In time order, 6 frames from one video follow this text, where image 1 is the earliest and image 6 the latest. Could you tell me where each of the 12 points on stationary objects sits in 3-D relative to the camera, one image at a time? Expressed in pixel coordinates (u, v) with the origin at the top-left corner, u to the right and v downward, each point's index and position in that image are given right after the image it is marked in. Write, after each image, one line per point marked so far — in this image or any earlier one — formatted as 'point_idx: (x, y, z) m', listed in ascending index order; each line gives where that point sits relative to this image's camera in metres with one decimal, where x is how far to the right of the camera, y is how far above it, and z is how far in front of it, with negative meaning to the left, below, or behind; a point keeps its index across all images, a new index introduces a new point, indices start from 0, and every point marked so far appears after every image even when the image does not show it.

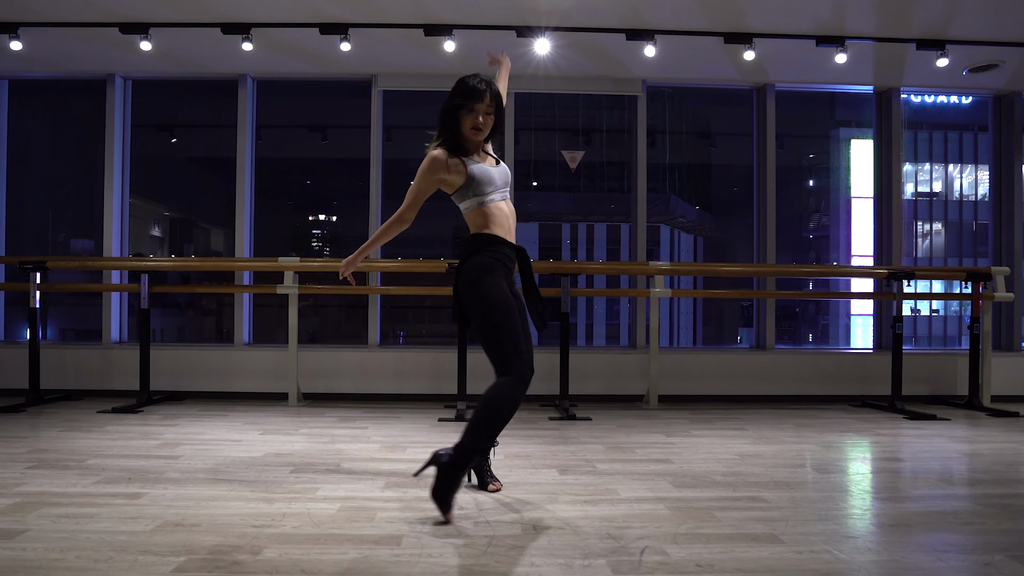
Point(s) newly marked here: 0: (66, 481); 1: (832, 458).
0: (-1.2, -0.5, +2.1) m
1: (+1.1, -0.6, +2.6) m
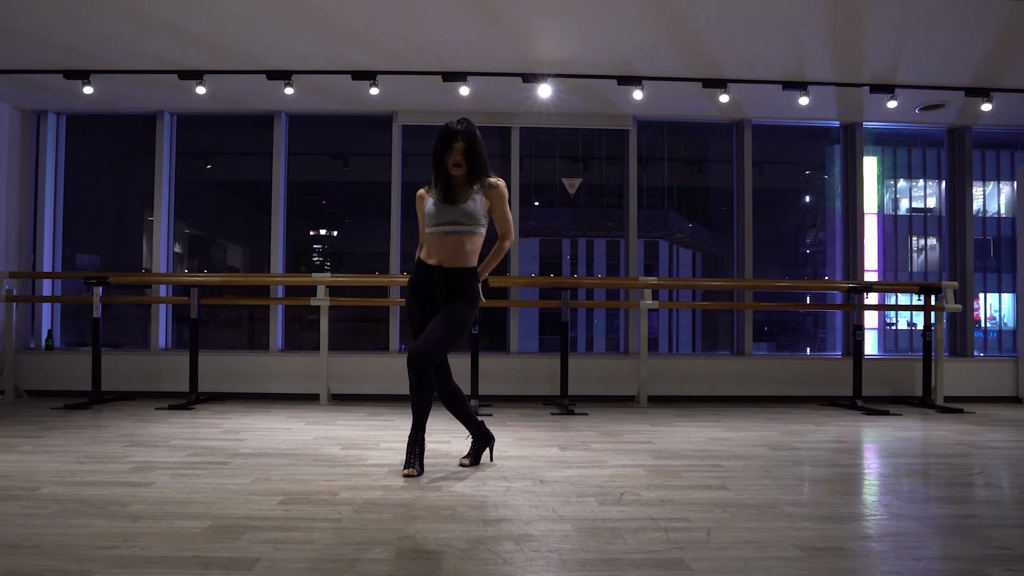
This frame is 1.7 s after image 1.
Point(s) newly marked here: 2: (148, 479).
0: (-1.2, -0.6, +2.6) m
1: (+1.1, -0.6, +3.1) m
2: (-1.0, -0.5, +2.2) m
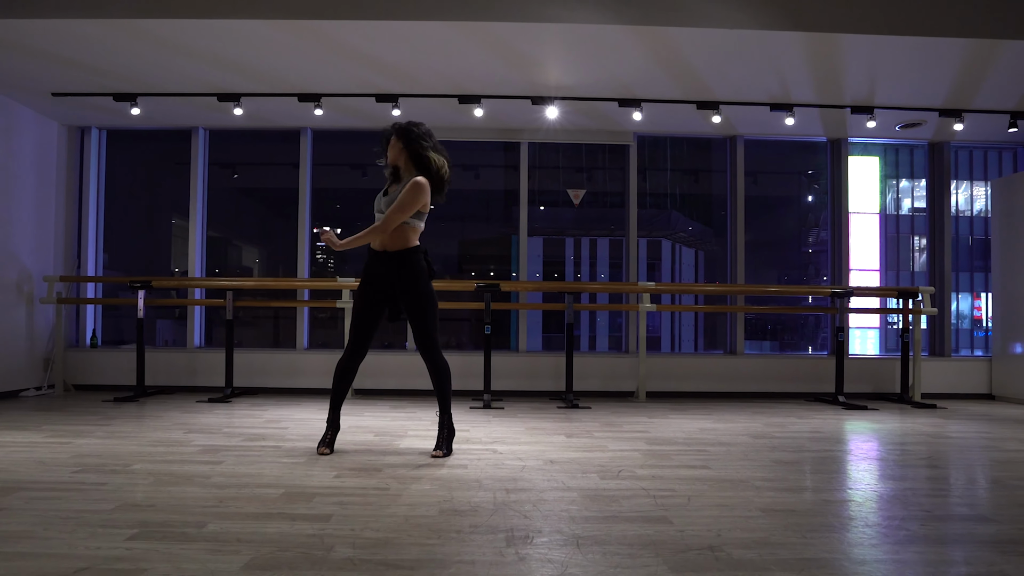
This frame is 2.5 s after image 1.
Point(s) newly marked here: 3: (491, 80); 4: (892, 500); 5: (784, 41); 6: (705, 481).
0: (-1.1, -0.6, +3.0) m
1: (+1.2, -0.6, +3.5) m
2: (-1.0, -0.6, +2.6) m
3: (-0.1, +1.1, +4.2) m
4: (+1.0, -0.6, +2.1) m
5: (+1.3, +1.1, +3.6) m
6: (+0.6, -0.6, +2.2) m
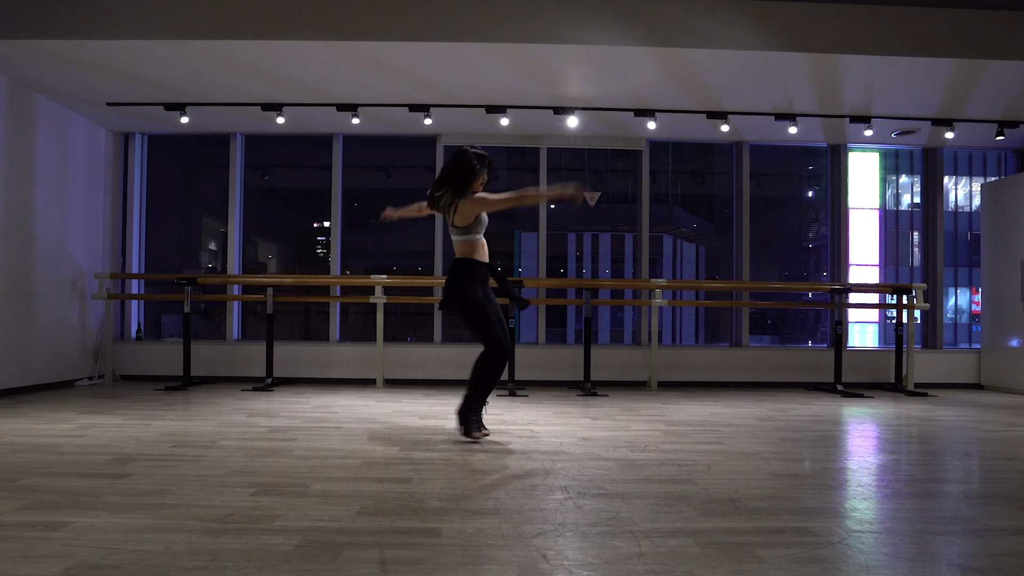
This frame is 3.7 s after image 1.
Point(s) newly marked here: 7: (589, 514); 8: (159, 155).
0: (-1.0, -0.6, +3.3) m
1: (+1.3, -0.6, +3.8) m
2: (-0.8, -0.6, +2.9) m
3: (0.0, +1.1, +4.5) m
4: (+1.2, -0.6, +2.4) m
5: (+1.4, +1.2, +3.9) m
6: (+0.7, -0.6, +2.6) m
7: (+0.2, -0.5, +1.8) m
8: (-2.7, +1.0, +5.9) m
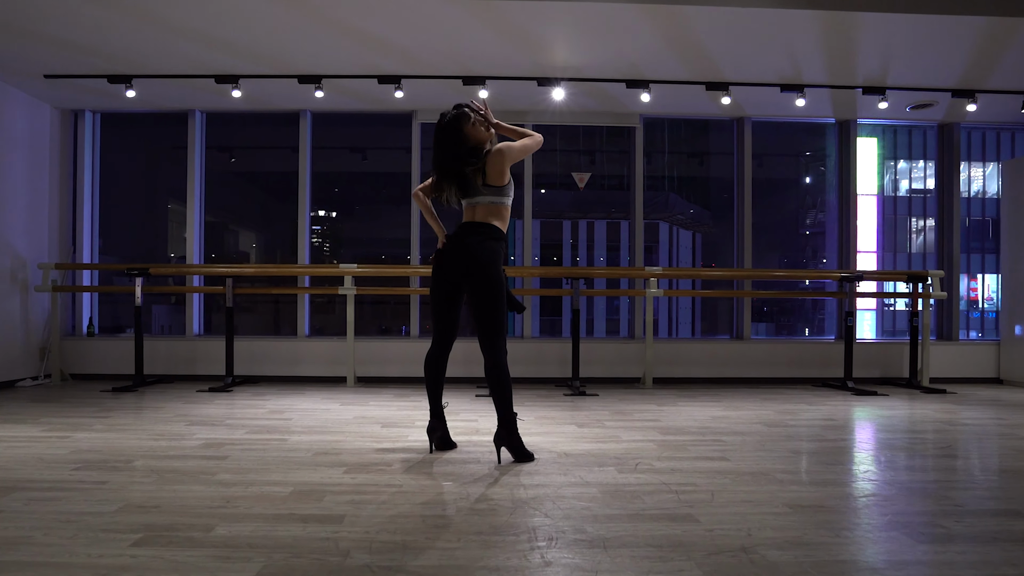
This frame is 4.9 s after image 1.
0: (-1.1, -0.5, +2.9) m
1: (+1.2, -0.6, +3.4) m
2: (-0.9, -0.5, +2.5) m
3: (-0.1, +1.2, +4.1) m
4: (+1.1, -0.5, +2.0) m
5: (+1.3, +1.2, +3.5) m
6: (+0.6, -0.5, +2.2) m
7: (+0.1, -0.5, +1.3) m
8: (-2.8, +1.1, +5.4) m
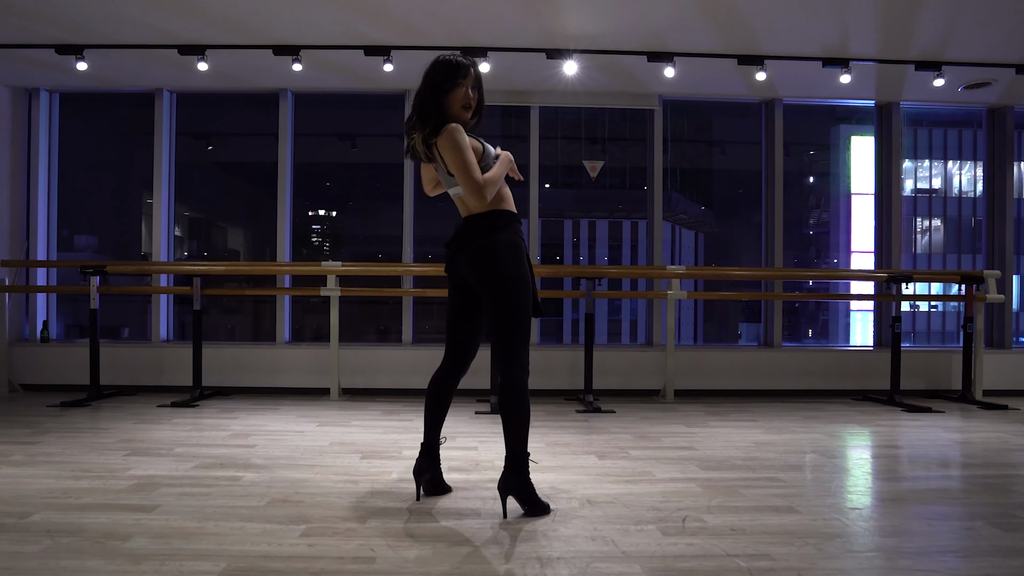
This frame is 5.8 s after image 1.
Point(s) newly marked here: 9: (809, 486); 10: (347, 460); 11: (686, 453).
0: (-1.1, -0.6, +2.4) m
1: (+1.2, -0.6, +2.9) m
2: (-0.9, -0.5, +2.0) m
3: (-0.1, +1.2, +3.5) m
4: (+1.1, -0.6, +1.5) m
5: (+1.3, +1.2, +2.9) m
6: (+0.6, -0.5, +1.7) m
7: (+0.1, -0.5, +0.8) m
8: (-2.8, +1.1, +4.9) m
9: (+0.8, -0.6, +2.2) m
10: (-0.5, -0.6, +2.5) m
11: (+0.6, -0.6, +2.6) m
